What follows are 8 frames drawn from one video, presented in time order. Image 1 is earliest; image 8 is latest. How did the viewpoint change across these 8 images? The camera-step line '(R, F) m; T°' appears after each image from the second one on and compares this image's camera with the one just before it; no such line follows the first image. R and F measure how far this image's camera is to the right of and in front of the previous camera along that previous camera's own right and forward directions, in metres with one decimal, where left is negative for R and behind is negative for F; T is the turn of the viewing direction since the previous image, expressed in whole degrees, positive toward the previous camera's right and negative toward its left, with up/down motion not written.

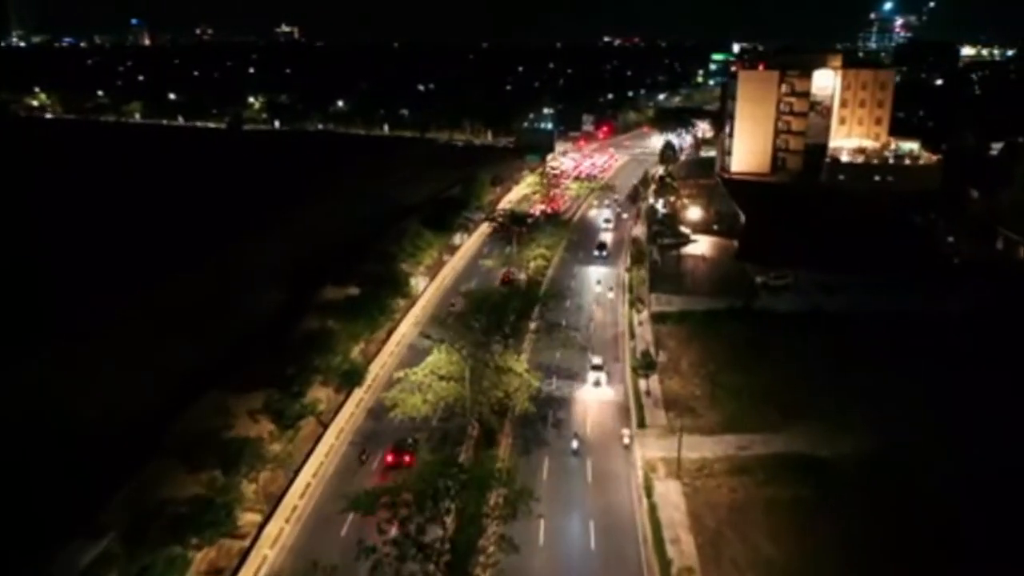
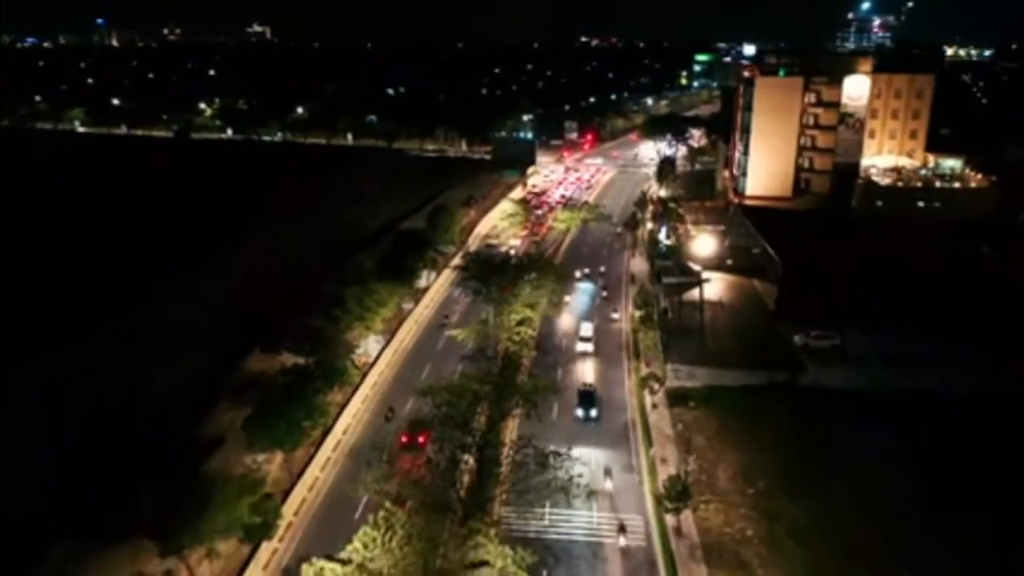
(+0.1, +9.3) m; +1°
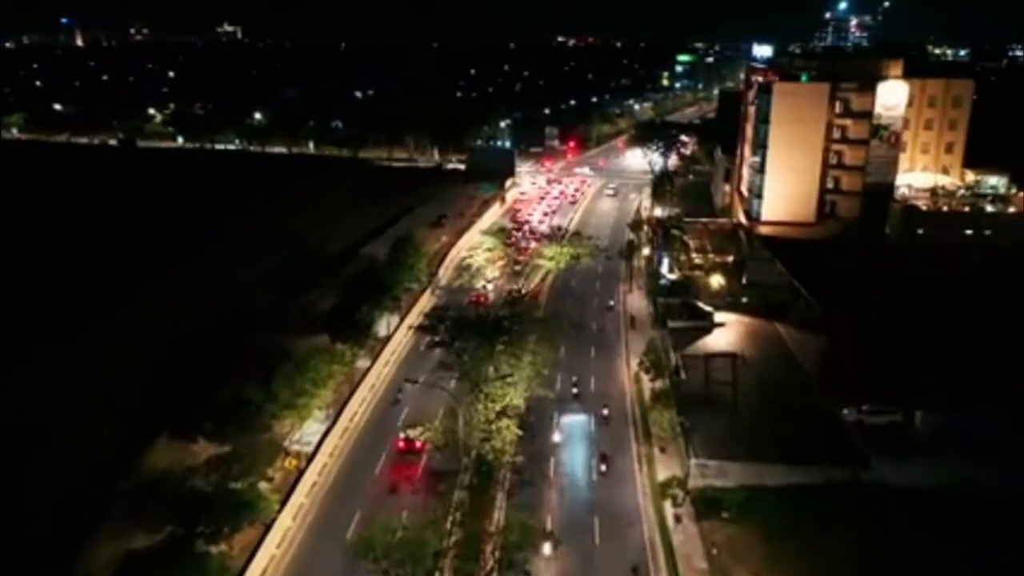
(0.0, +7.5) m; +2°
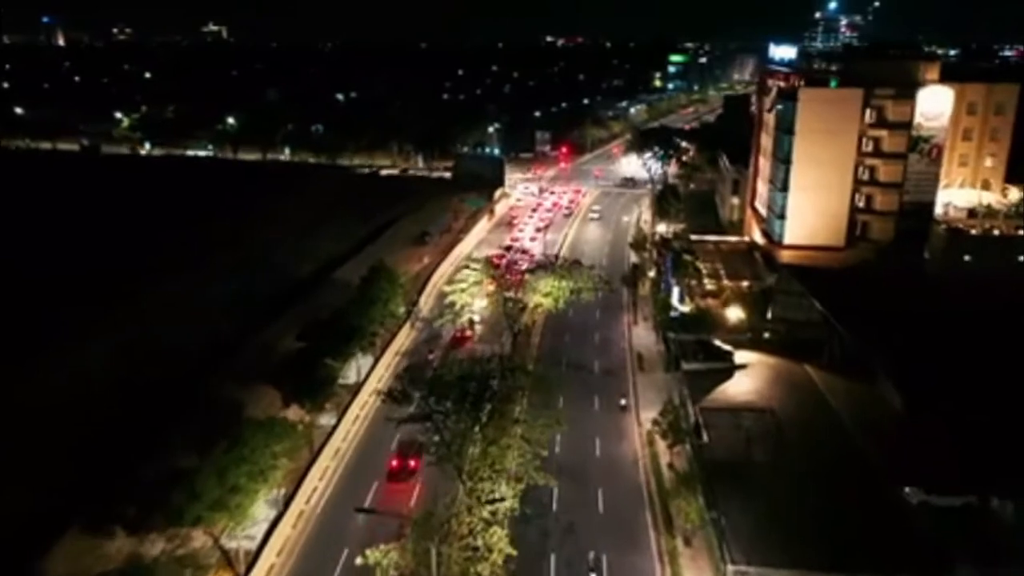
(0.0, +5.2) m; +1°
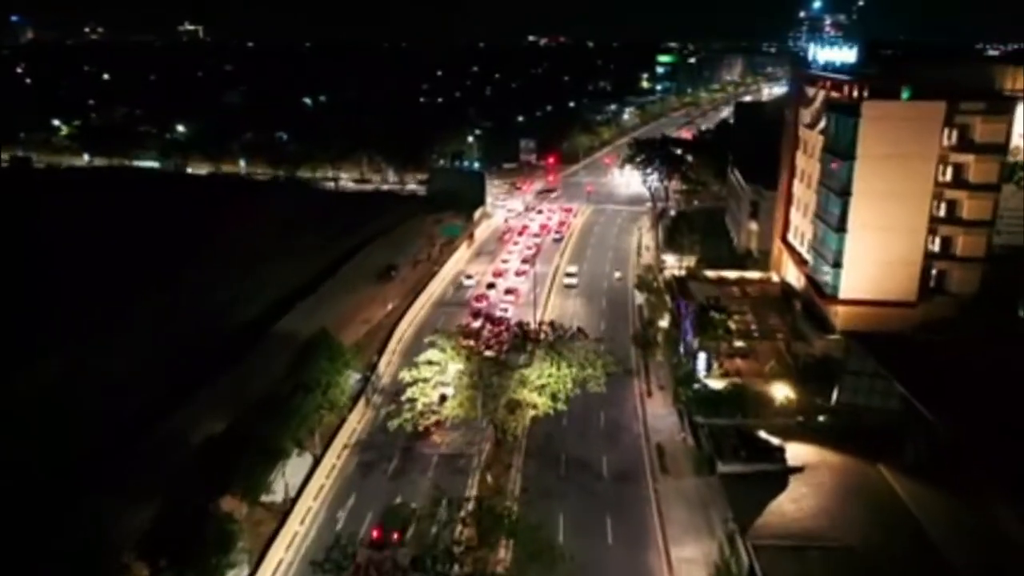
(+0.1, +8.4) m; +1°
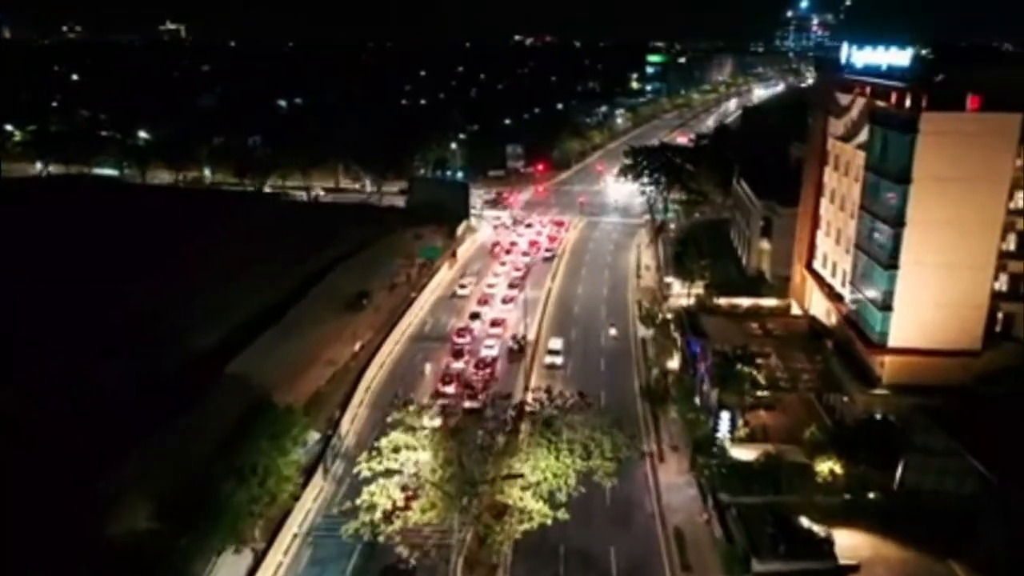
(0.0, +5.1) m; +1°
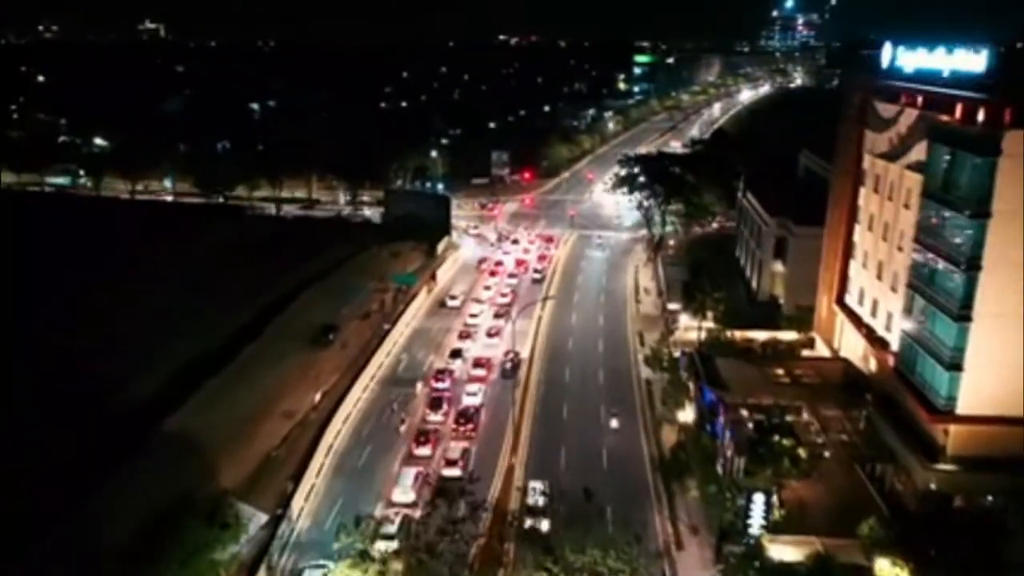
(0.0, +4.8) m; +1°
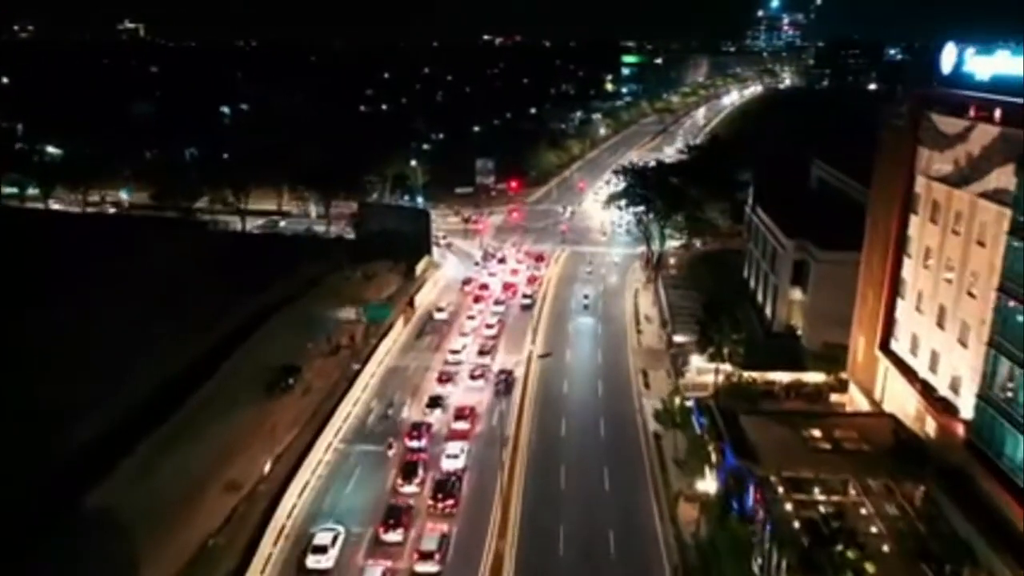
(0.0, +4.6) m; +1°
